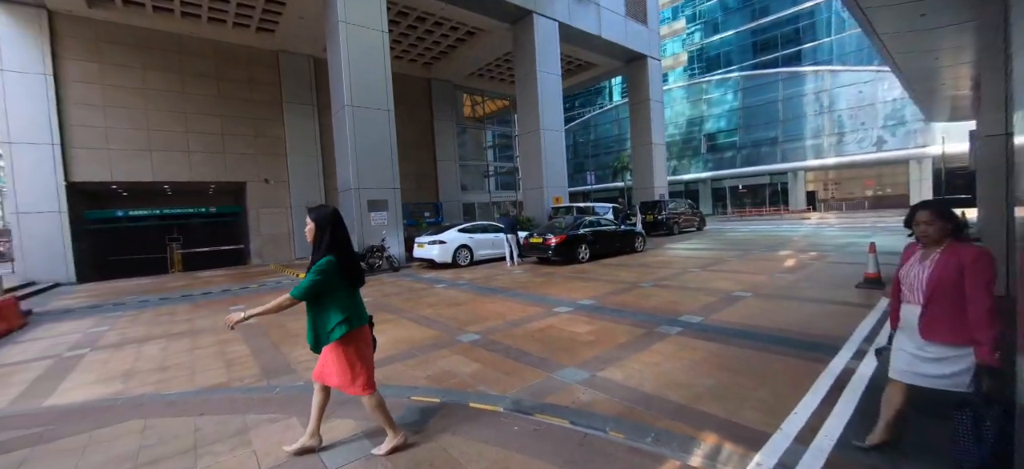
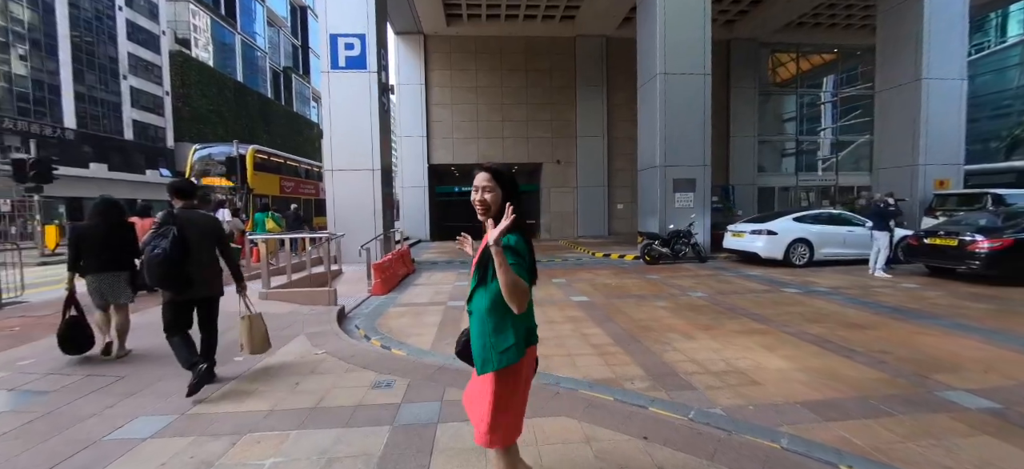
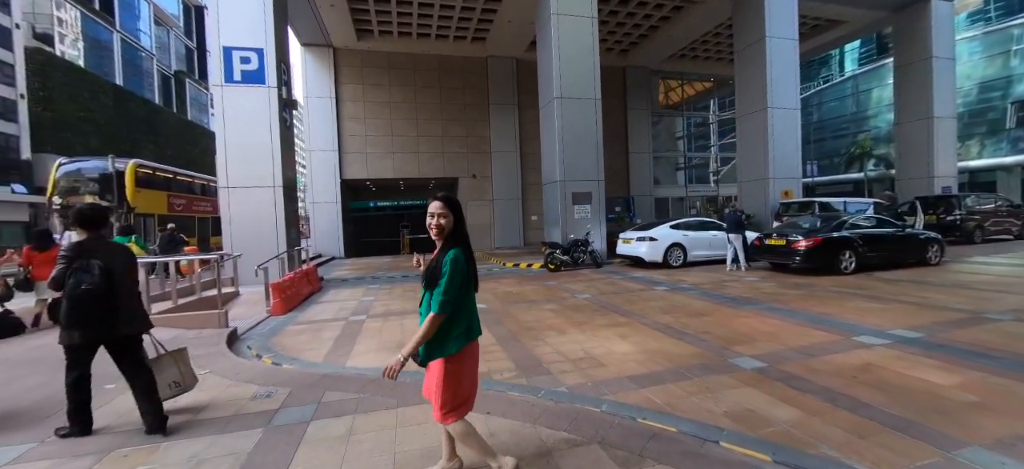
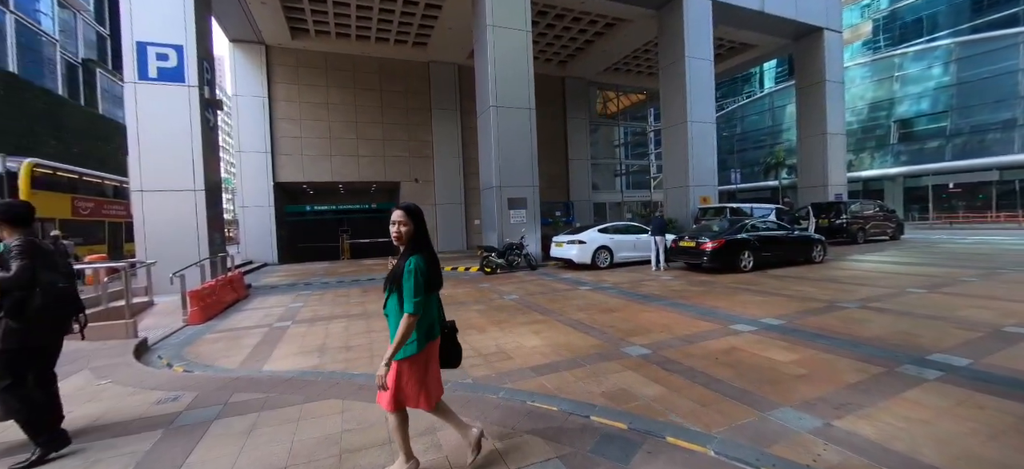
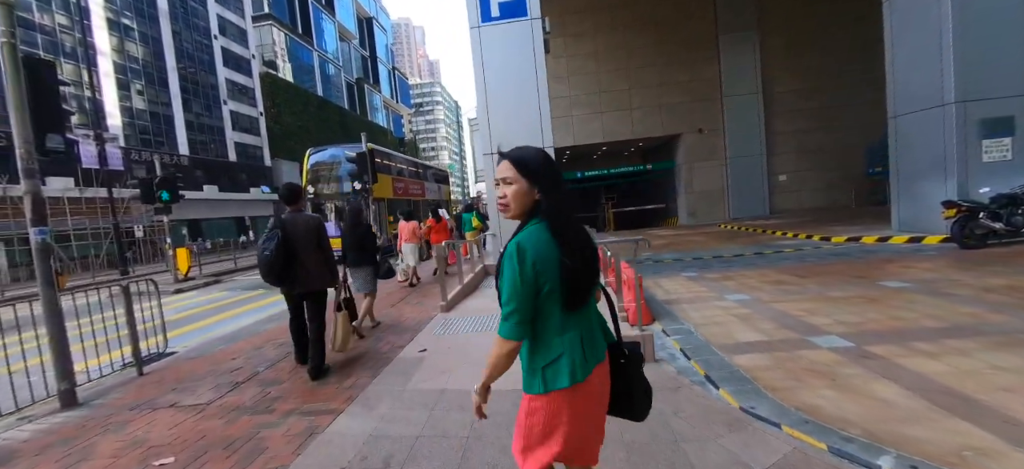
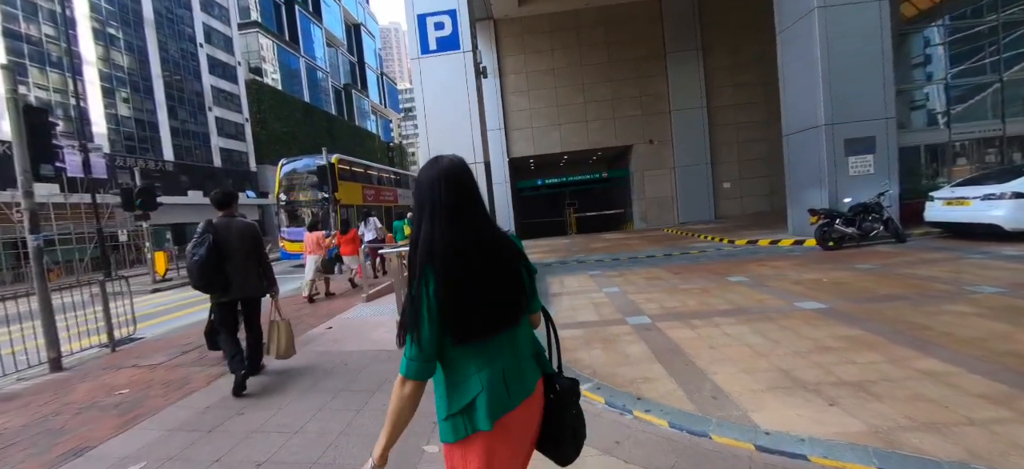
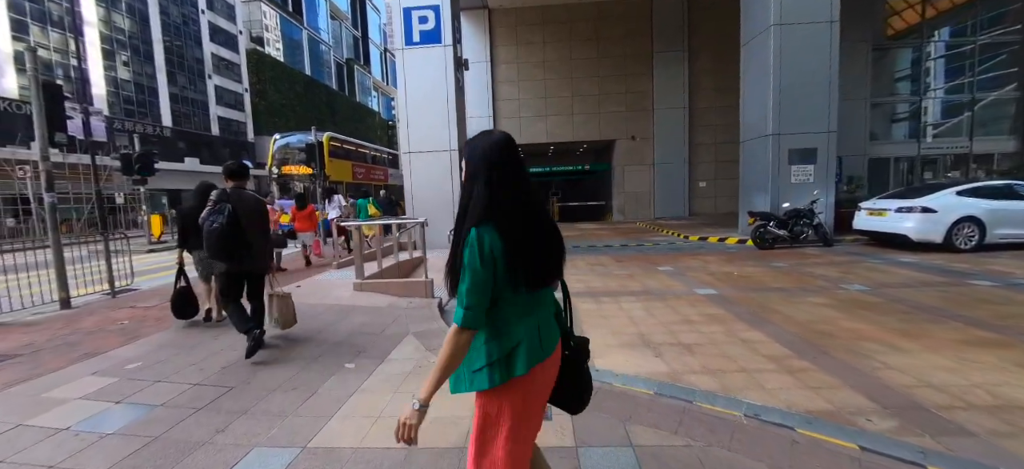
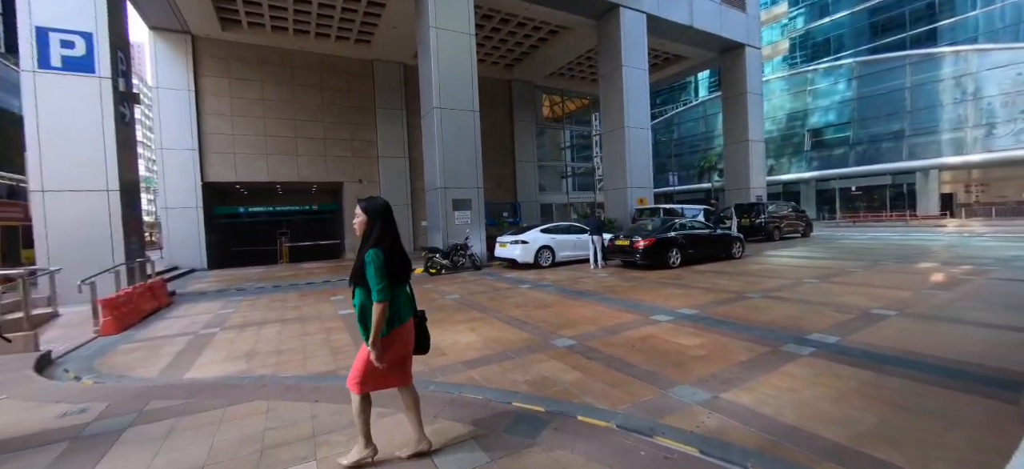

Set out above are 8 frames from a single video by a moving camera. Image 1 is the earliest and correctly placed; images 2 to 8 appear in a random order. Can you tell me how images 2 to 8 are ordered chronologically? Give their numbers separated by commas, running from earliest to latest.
8, 4, 3, 2, 7, 6, 5
